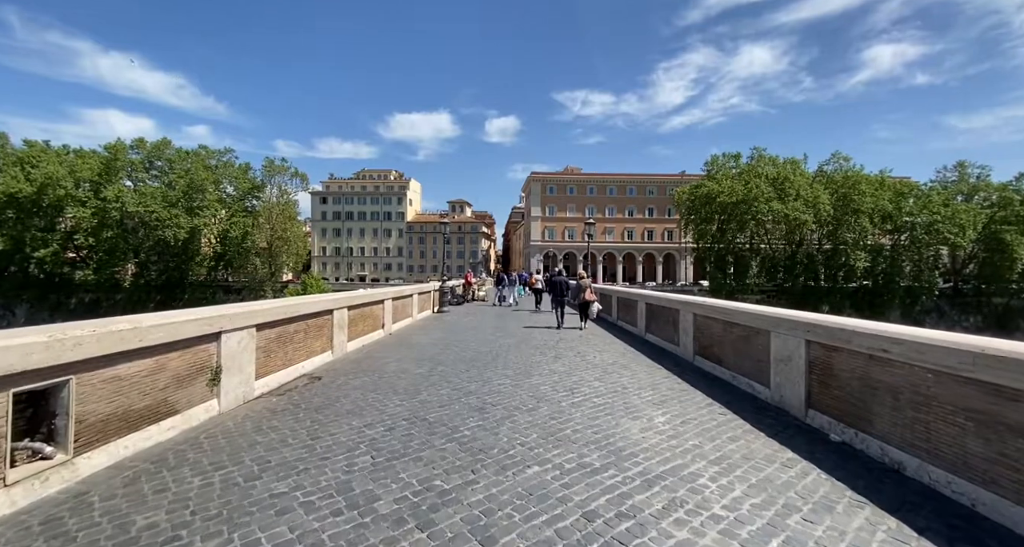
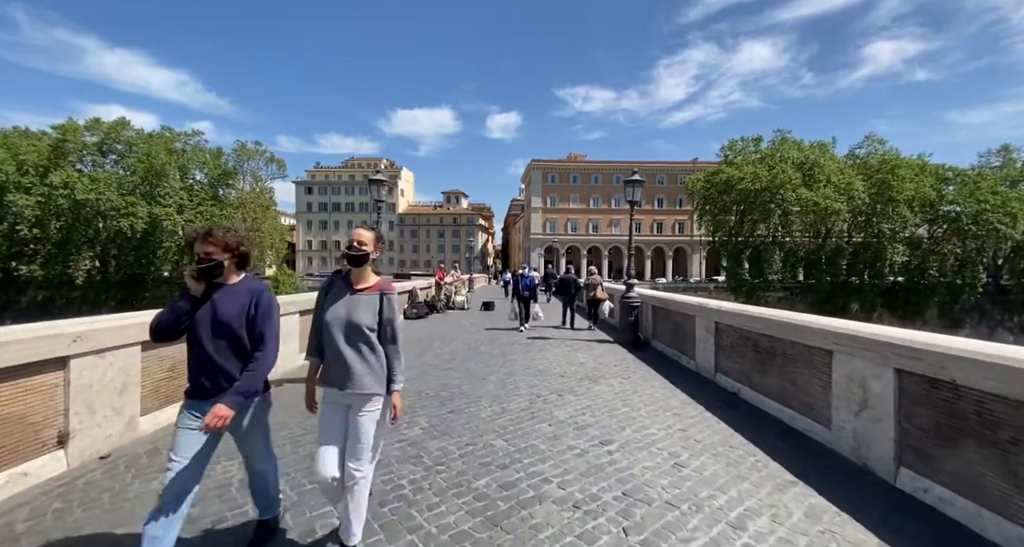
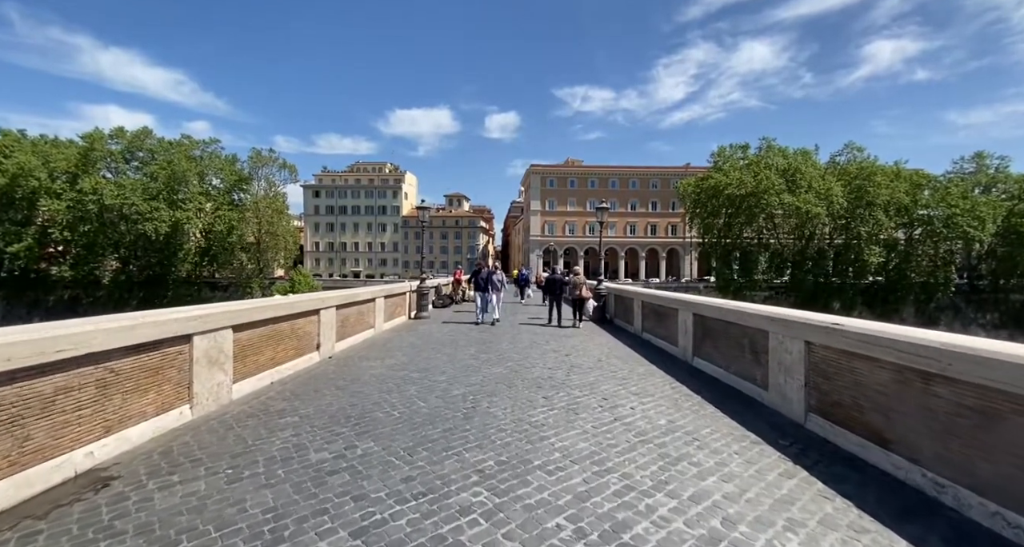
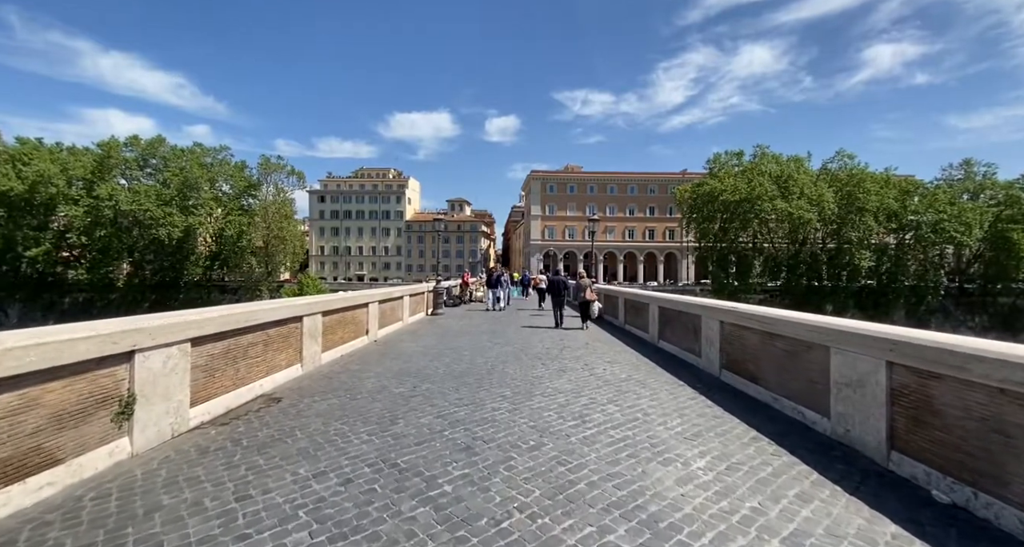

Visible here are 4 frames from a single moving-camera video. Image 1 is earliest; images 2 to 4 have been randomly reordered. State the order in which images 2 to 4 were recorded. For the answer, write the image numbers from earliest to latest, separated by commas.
4, 3, 2
